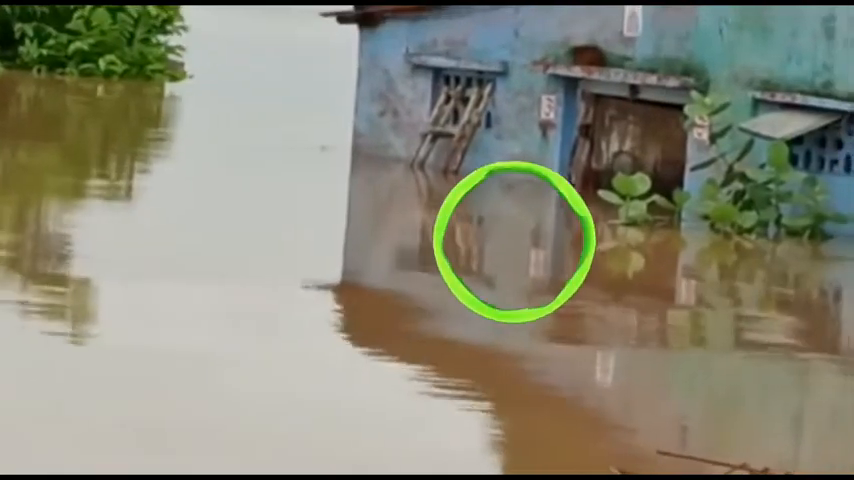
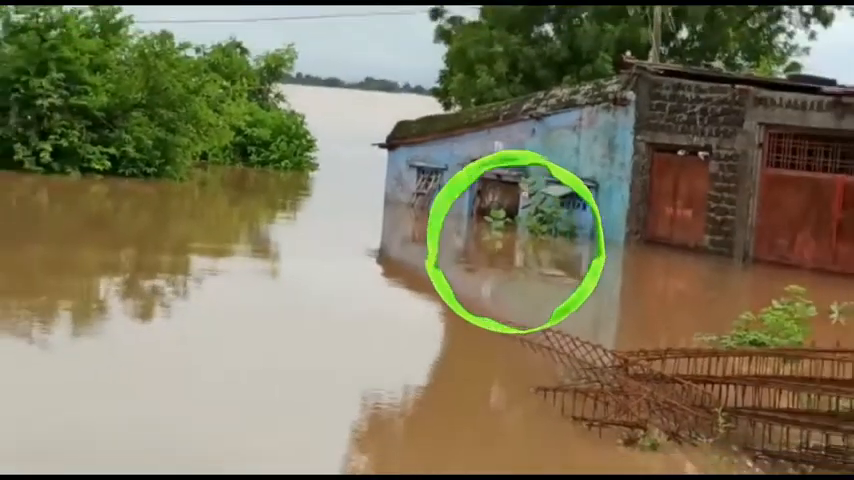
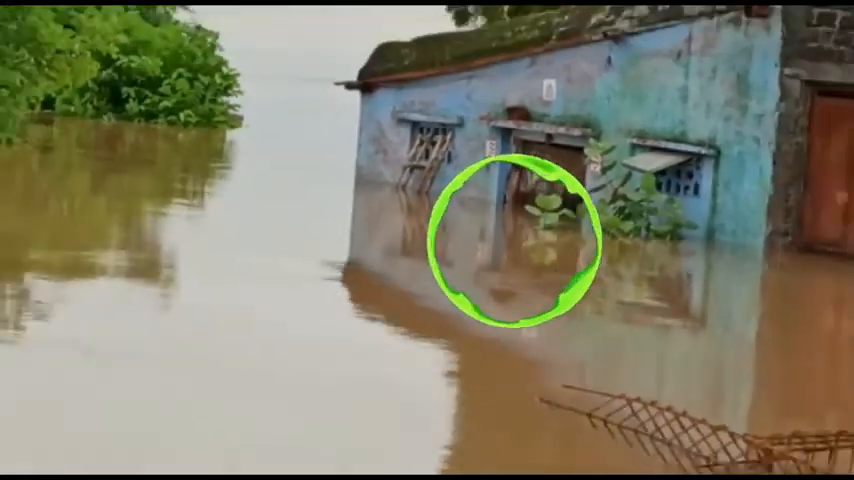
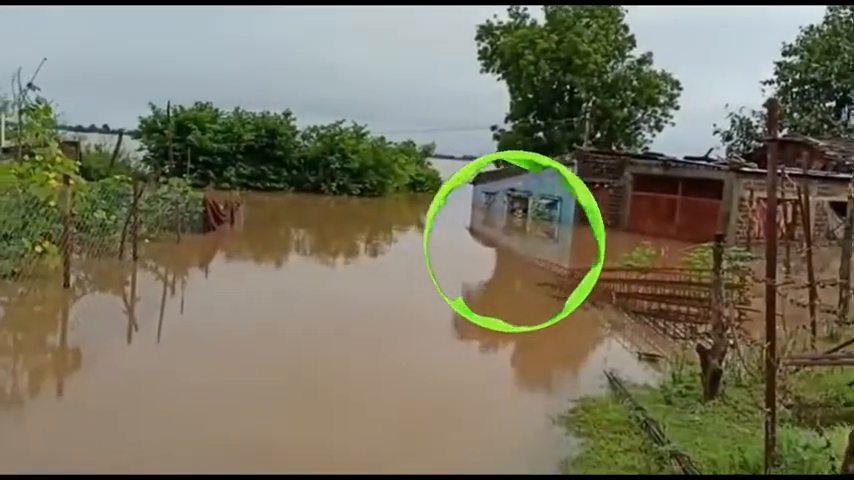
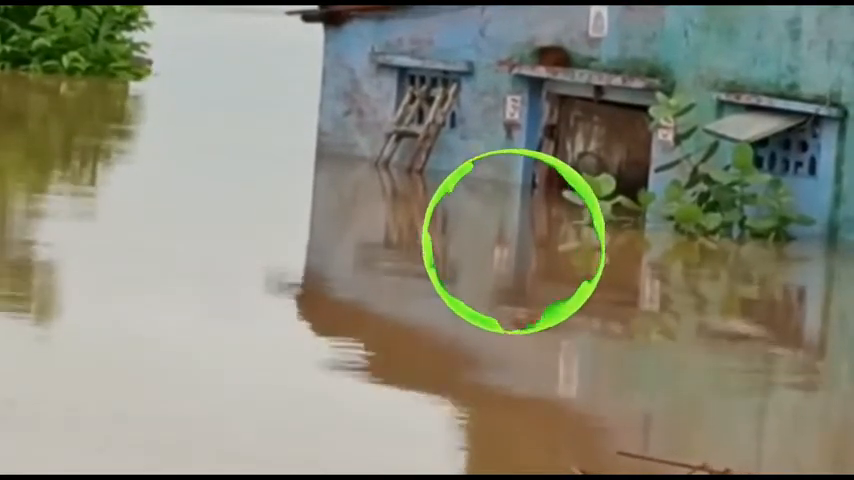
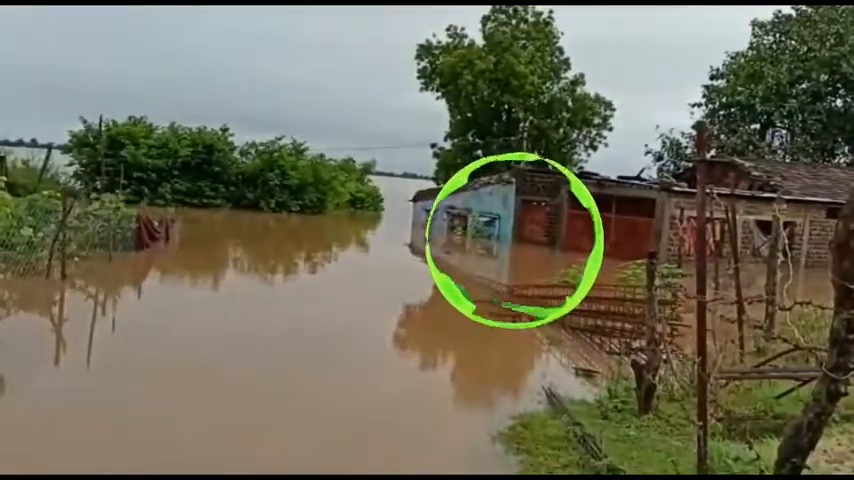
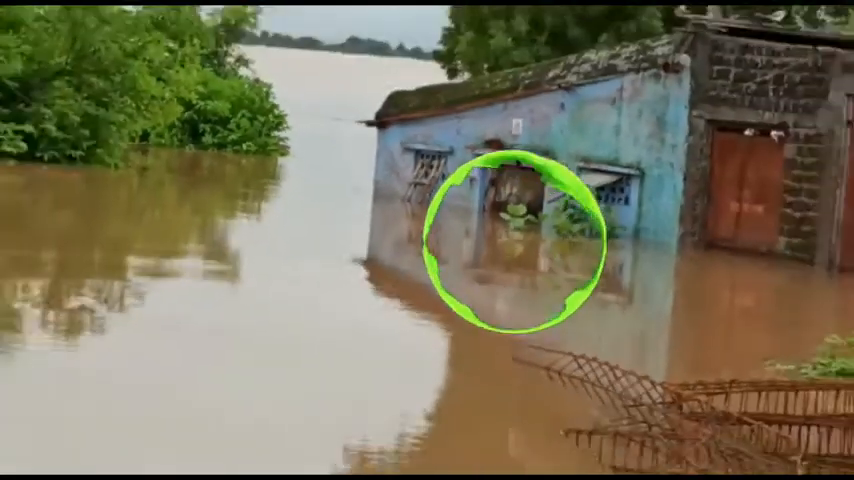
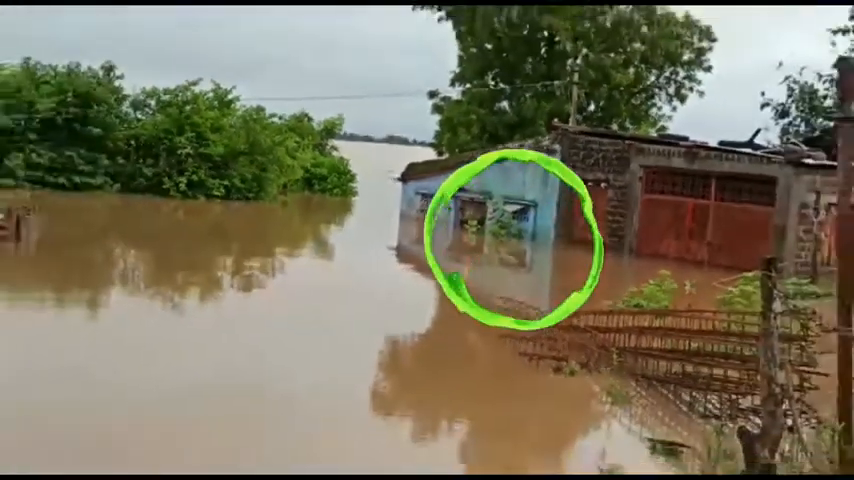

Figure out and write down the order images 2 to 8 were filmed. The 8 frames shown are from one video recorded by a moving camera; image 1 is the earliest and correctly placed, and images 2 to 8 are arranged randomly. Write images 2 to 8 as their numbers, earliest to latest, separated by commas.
5, 3, 7, 2, 8, 6, 4
